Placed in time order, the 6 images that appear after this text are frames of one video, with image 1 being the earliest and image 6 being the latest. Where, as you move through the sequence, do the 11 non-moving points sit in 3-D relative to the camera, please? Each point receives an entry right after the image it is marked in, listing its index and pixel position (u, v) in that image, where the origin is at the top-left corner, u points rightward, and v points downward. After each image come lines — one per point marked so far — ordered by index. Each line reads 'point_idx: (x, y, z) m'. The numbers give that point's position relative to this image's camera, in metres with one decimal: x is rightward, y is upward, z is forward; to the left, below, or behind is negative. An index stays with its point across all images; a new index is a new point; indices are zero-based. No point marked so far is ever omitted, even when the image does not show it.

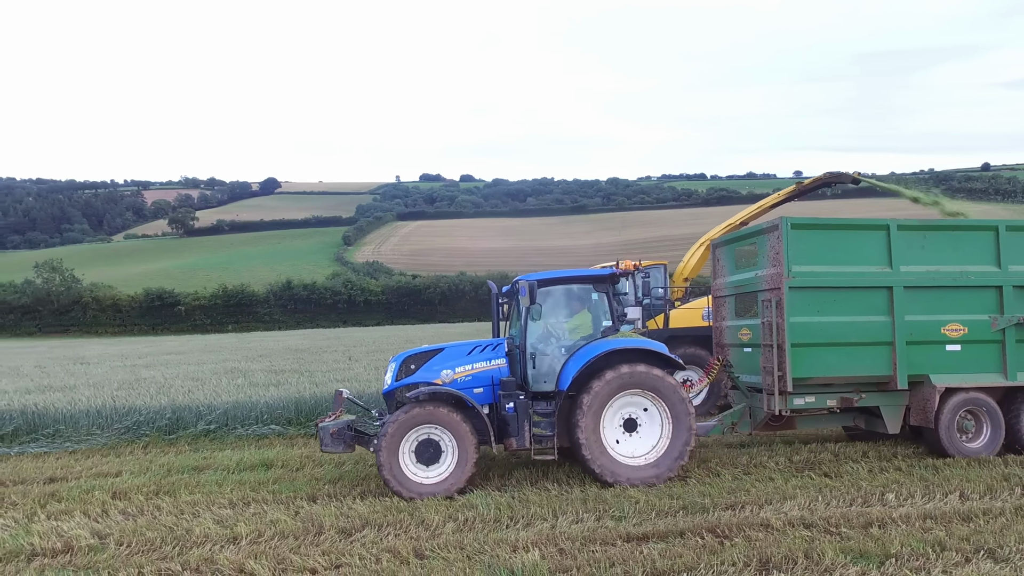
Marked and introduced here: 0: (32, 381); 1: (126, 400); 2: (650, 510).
0: (-7.4, -1.4, +11.1) m
1: (-4.4, -1.3, +8.2) m
2: (+0.8, -1.3, +4.1) m
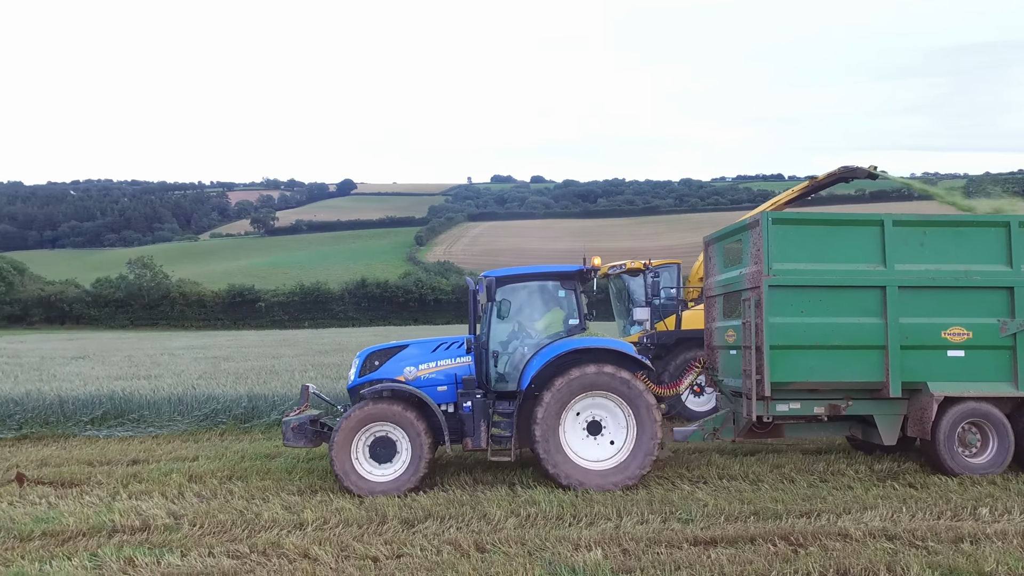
0: (-6.4, -1.3, +11.7) m
1: (-3.7, -1.2, +8.5) m
2: (+1.1, -1.2, +4.0) m
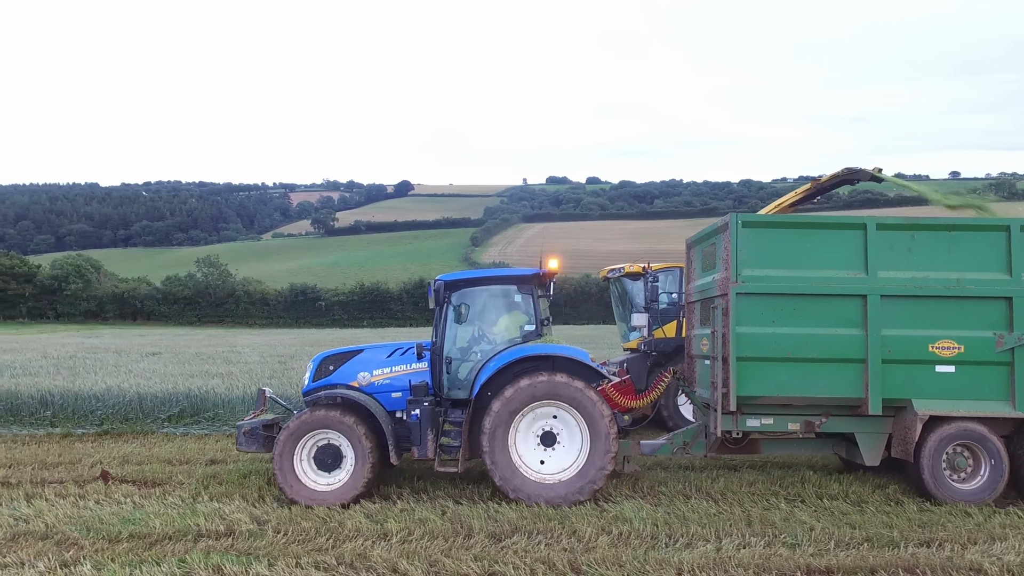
0: (-5.3, -1.3, +11.9) m
1: (-2.8, -1.2, +8.6) m
2: (+1.6, -1.3, +3.7) m
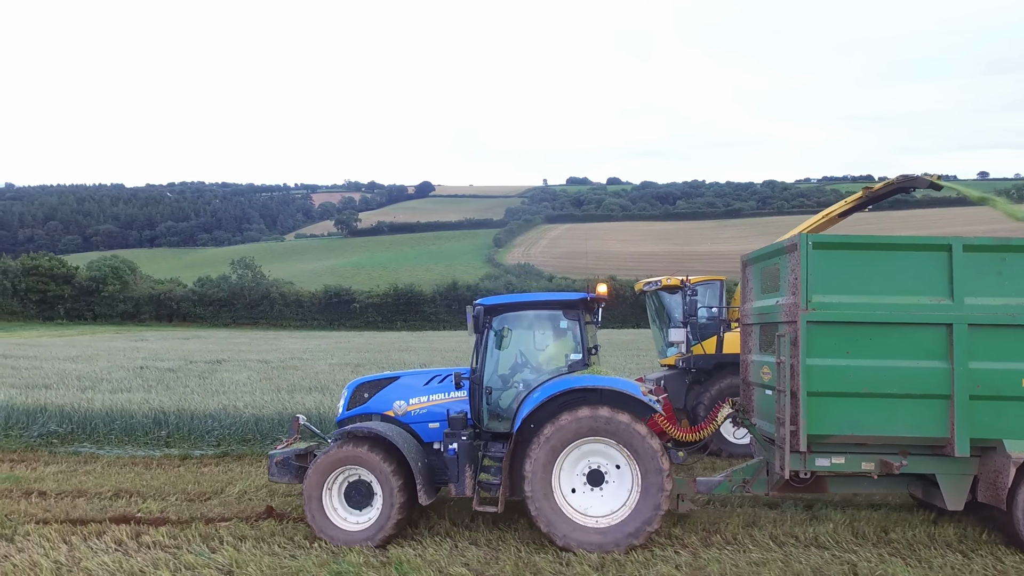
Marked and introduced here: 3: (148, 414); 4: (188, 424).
0: (-3.8, -1.4, +11.6) m
1: (-1.5, -1.3, +8.2) m
2: (+2.9, -1.4, +3.2) m
3: (-3.7, -1.3, +7.3) m
4: (-3.3, -1.4, +7.3) m
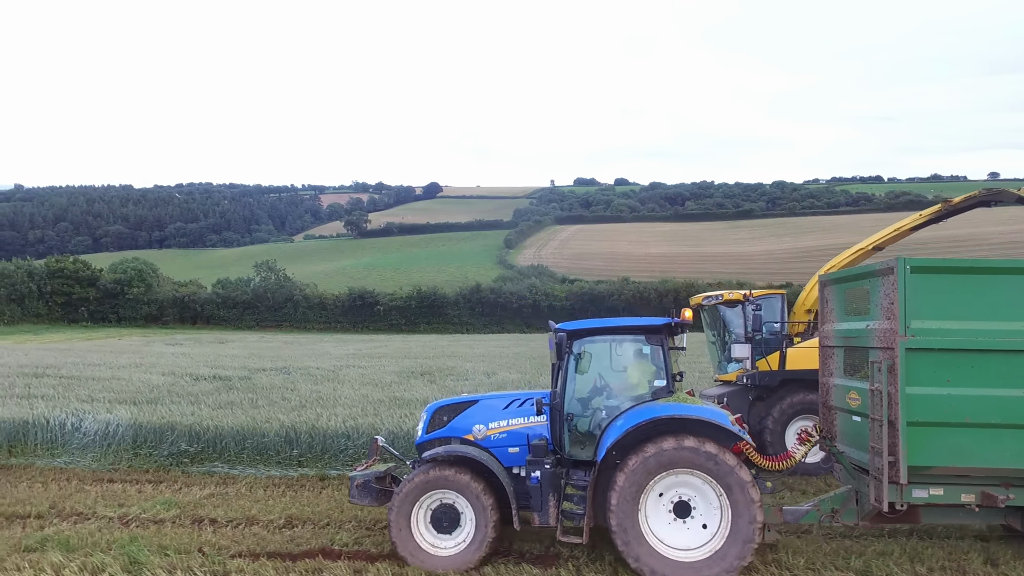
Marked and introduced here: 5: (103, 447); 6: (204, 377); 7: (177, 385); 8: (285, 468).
0: (-2.4, -1.6, +11.4) m
1: (-0.1, -1.5, +8.0) m
2: (+4.2, -1.6, +3.0) m
3: (-2.3, -1.4, +7.1) m
4: (-1.9, -1.5, +7.1) m
5: (-4.0, -1.6, +7.1) m
6: (-5.4, -1.6, +12.6) m
7: (-5.1, -1.5, +11.1) m
8: (-2.2, -1.7, +6.9) m
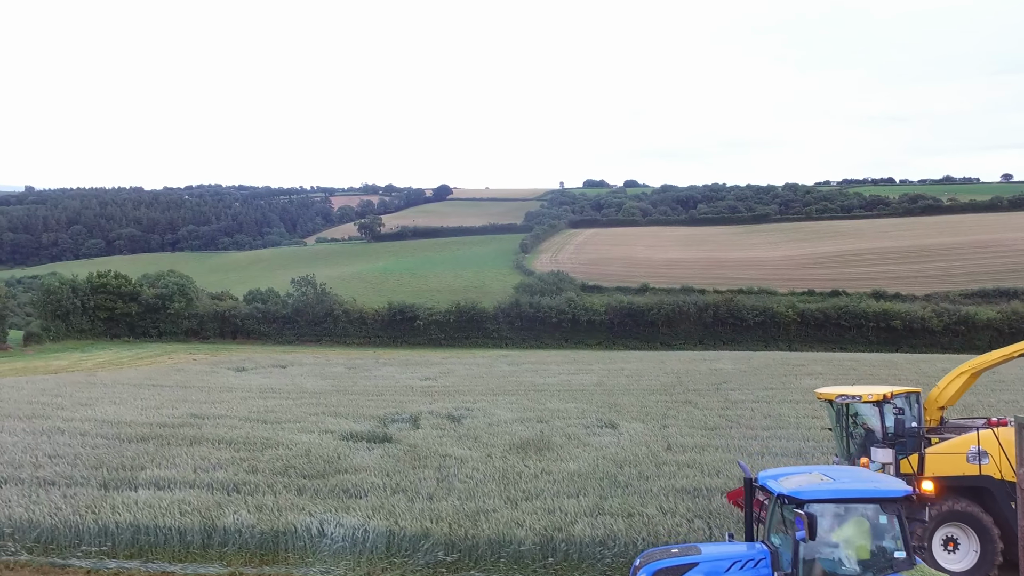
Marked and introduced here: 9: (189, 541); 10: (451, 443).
0: (+0.1, -2.6, +11.4) m
1: (+2.4, -2.5, +7.9) m
2: (+6.7, -2.6, +2.9) m
3: (+0.2, -2.5, +7.1) m
4: (+0.6, -2.6, +7.0) m
5: (-1.5, -2.6, +7.1) m
6: (-2.8, -2.6, +12.6) m
7: (-2.6, -2.5, +11.0) m
8: (+0.3, -2.8, +6.9) m
9: (-3.2, -2.5, +7.1) m
10: (-0.8, -2.7, +12.6) m
